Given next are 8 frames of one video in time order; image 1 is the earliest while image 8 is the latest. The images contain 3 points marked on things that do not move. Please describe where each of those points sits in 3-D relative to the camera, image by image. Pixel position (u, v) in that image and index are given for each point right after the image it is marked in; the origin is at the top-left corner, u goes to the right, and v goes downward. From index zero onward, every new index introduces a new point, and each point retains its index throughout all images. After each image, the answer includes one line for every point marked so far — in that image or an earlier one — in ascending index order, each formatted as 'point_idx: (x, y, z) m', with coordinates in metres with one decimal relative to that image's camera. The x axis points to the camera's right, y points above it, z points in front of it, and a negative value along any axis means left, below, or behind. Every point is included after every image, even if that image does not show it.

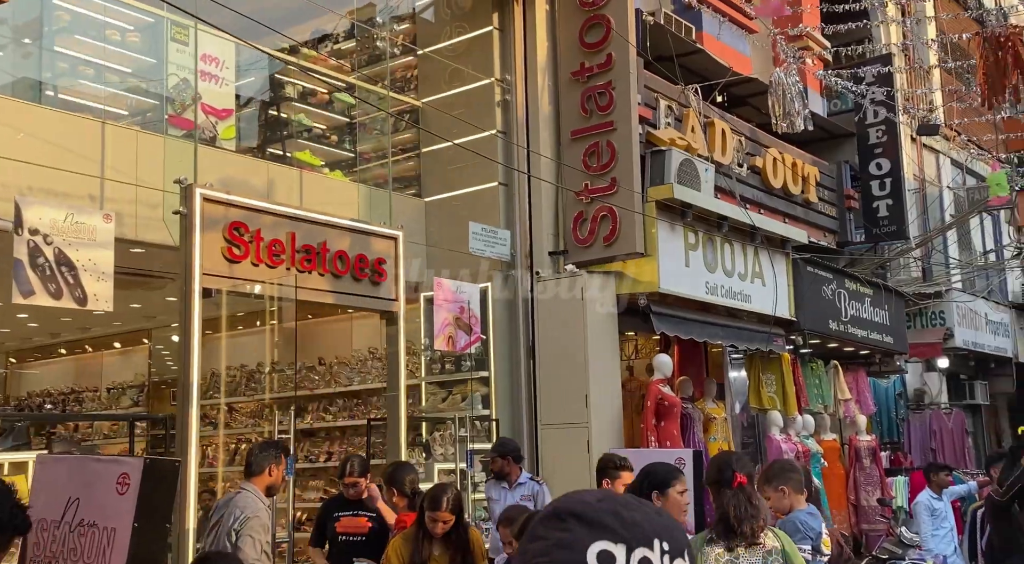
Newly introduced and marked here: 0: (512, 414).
0: (0.0, -1.0, +8.7) m
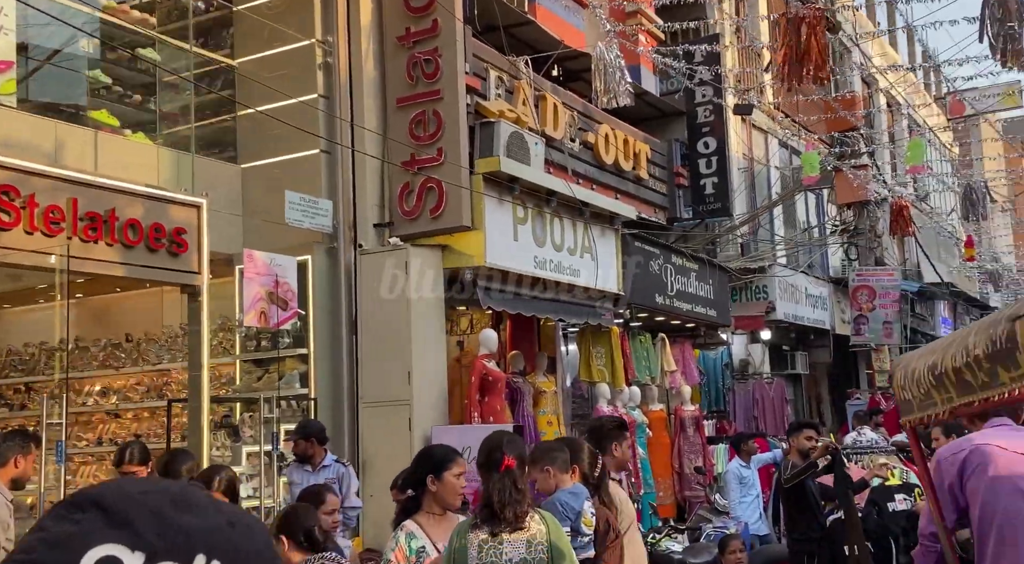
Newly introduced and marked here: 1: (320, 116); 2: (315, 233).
0: (-1.3, -0.8, +8.4) m
1: (-1.4, +1.2, +8.6) m
2: (-1.4, +0.4, +8.4) m
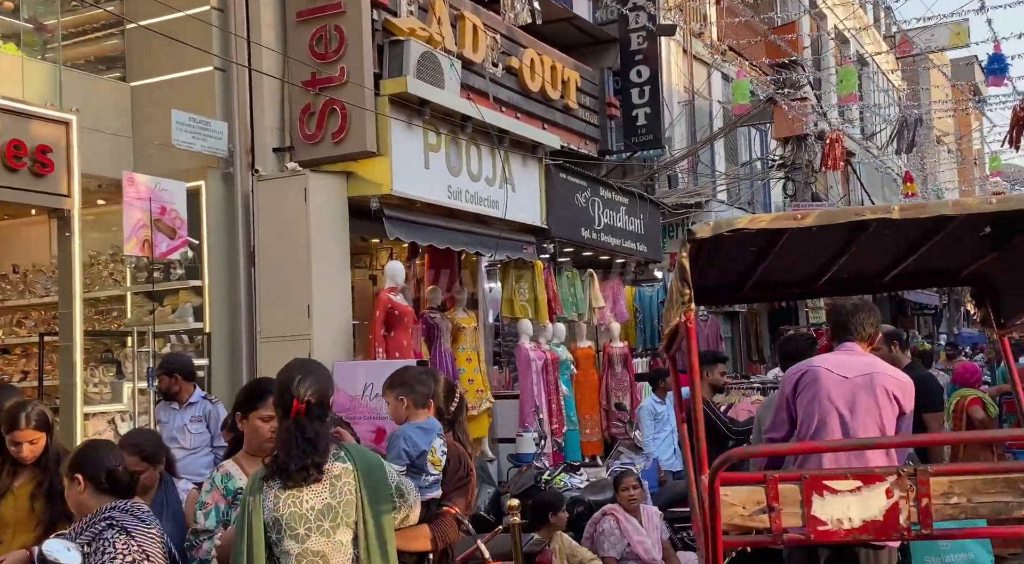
0: (-1.9, -0.3, +7.9) m
1: (-2.0, +1.7, +8.0) m
2: (-2.1, +0.9, +7.9) m
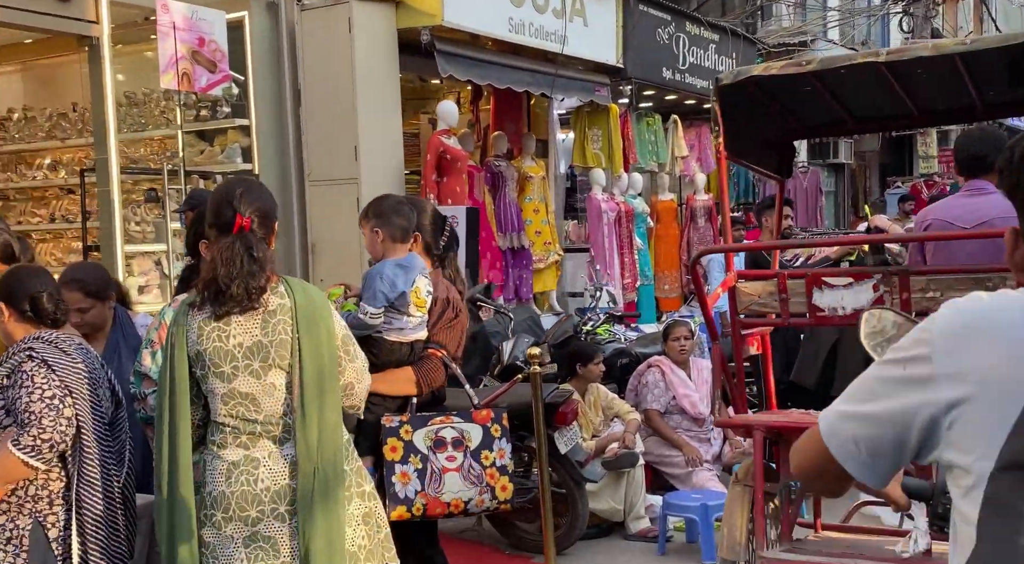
0: (-1.5, +0.8, +7.6) m
1: (-1.6, +2.8, +7.4) m
2: (-1.7, +1.9, +7.4) m
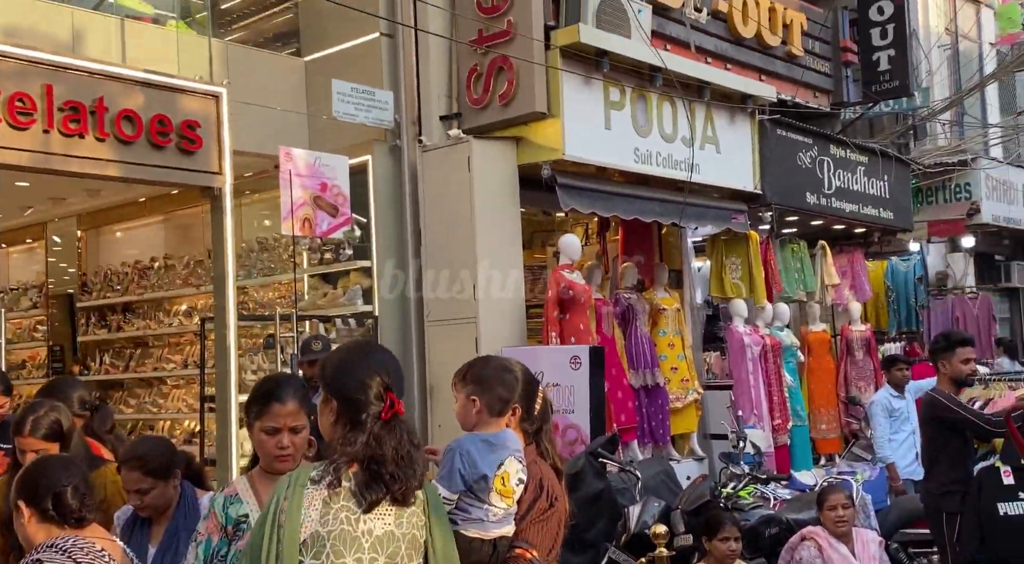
0: (-0.7, -0.2, +7.4) m
1: (-0.9, +1.8, +7.4) m
2: (-0.9, +1.0, +7.4) m
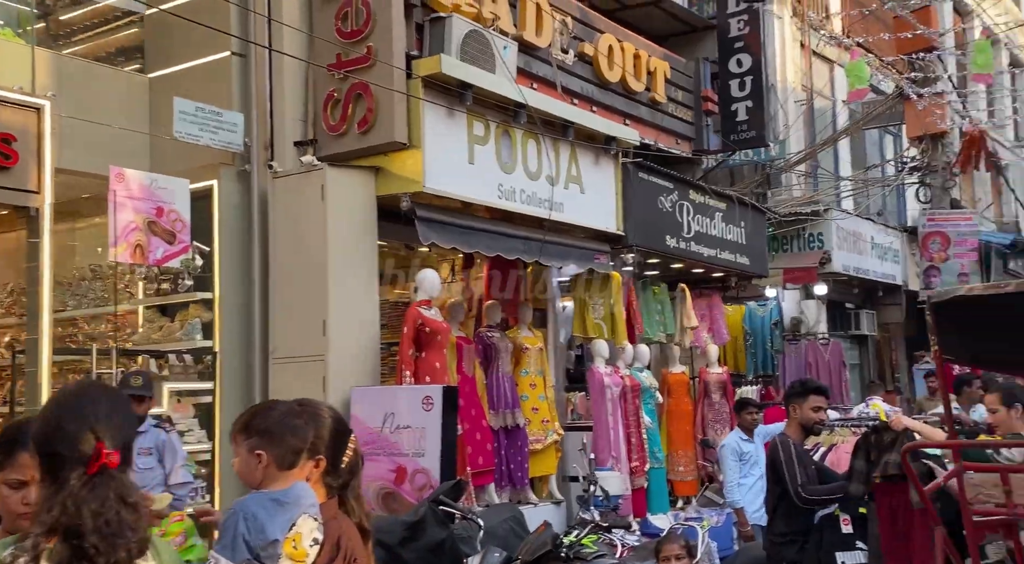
0: (-1.6, -0.4, +7.0) m
1: (-1.7, +1.7, +7.1) m
2: (-1.7, +0.8, +7.0) m
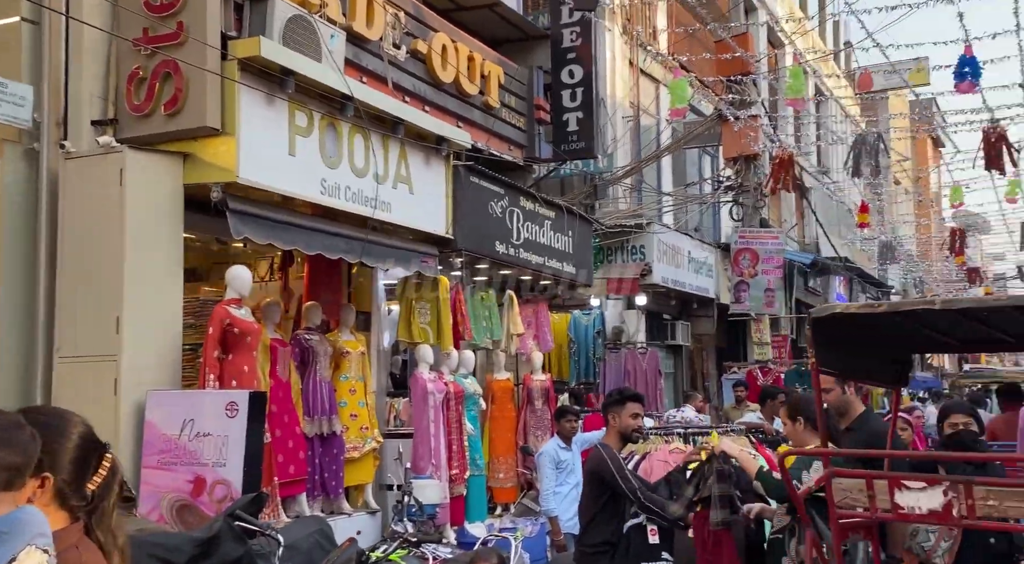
0: (-2.6, -0.3, +6.3) m
1: (-2.7, +1.7, +6.4) m
2: (-2.7, +0.8, +6.3) m
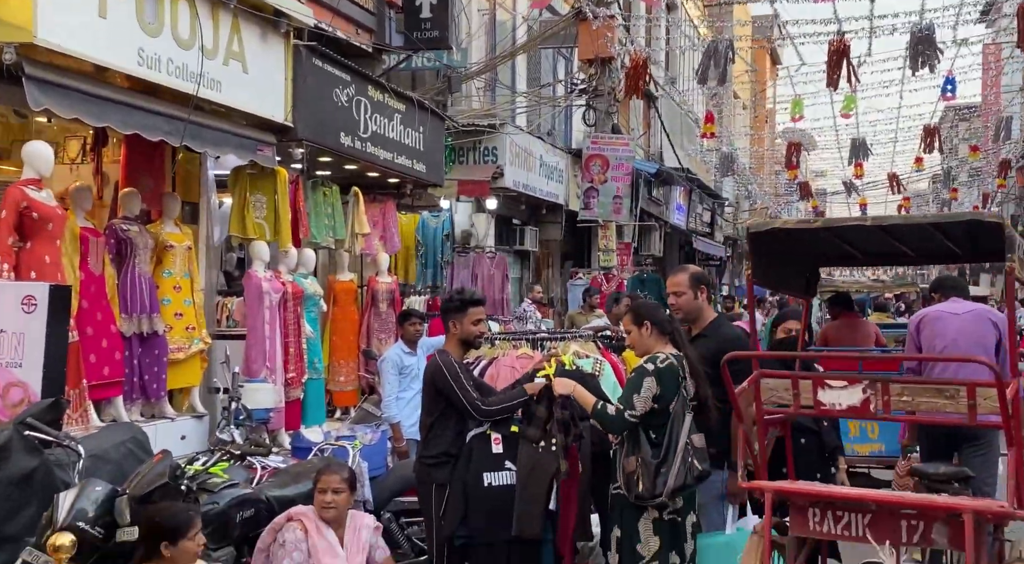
0: (-3.4, +0.3, +5.4) m
1: (-3.4, +2.3, +5.4) m
2: (-3.5, +1.4, +5.3) m
